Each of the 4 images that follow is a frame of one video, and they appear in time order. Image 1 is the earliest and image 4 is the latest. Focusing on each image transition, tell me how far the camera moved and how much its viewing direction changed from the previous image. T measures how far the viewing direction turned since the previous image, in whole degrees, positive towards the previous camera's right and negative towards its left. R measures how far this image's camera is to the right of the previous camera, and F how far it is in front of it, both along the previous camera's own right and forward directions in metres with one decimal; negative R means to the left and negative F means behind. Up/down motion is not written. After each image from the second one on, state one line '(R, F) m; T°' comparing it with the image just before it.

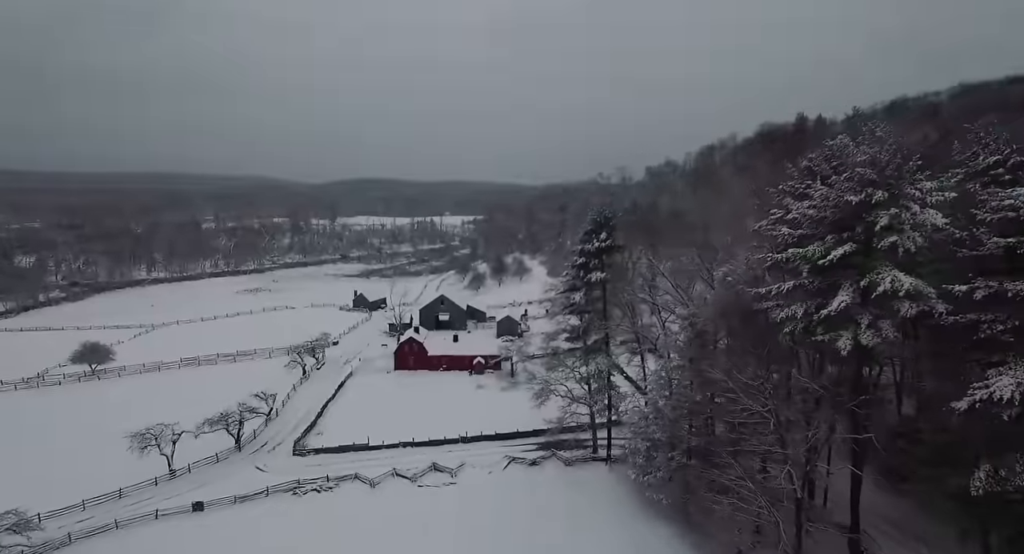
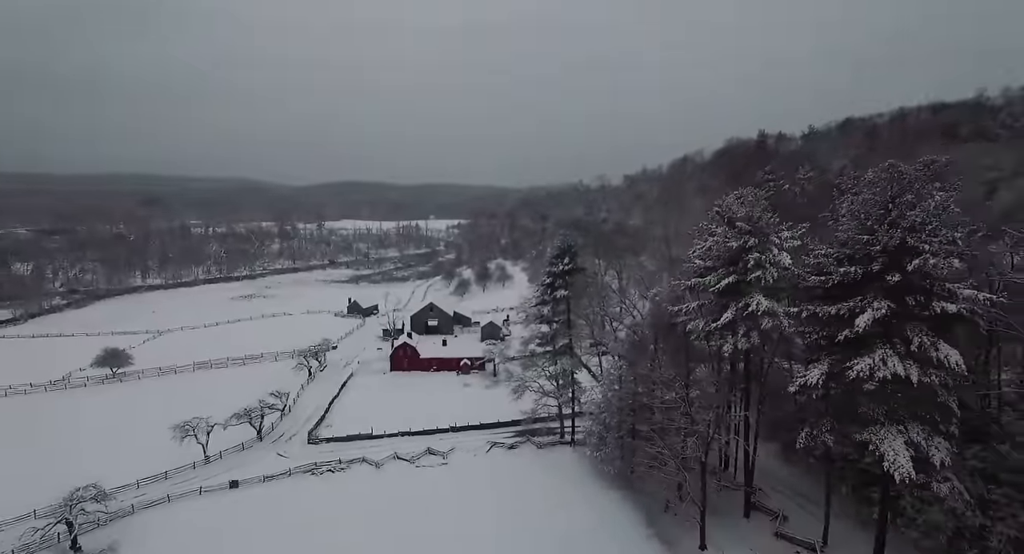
(+0.2, -4.4) m; +2°
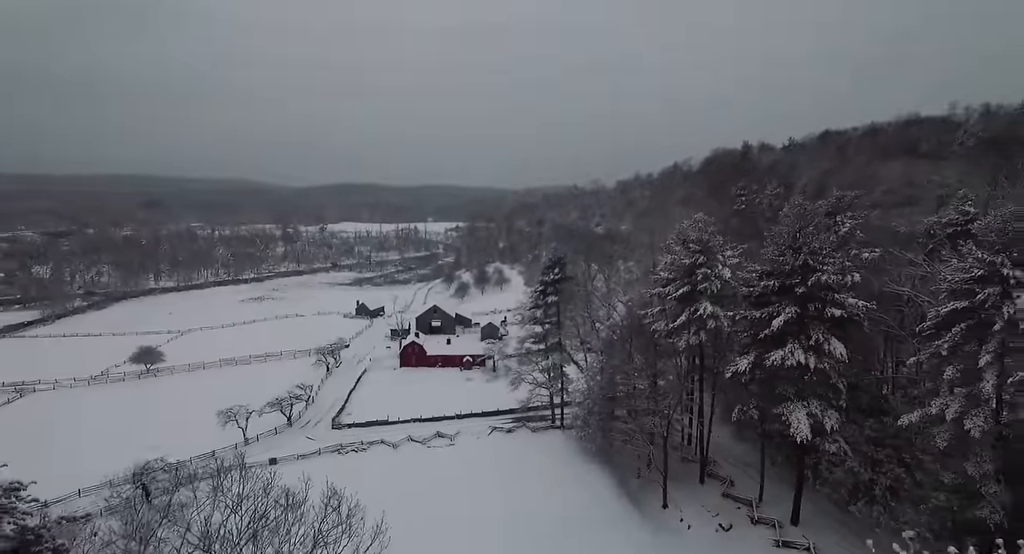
(-0.1, -4.0) m; 0°
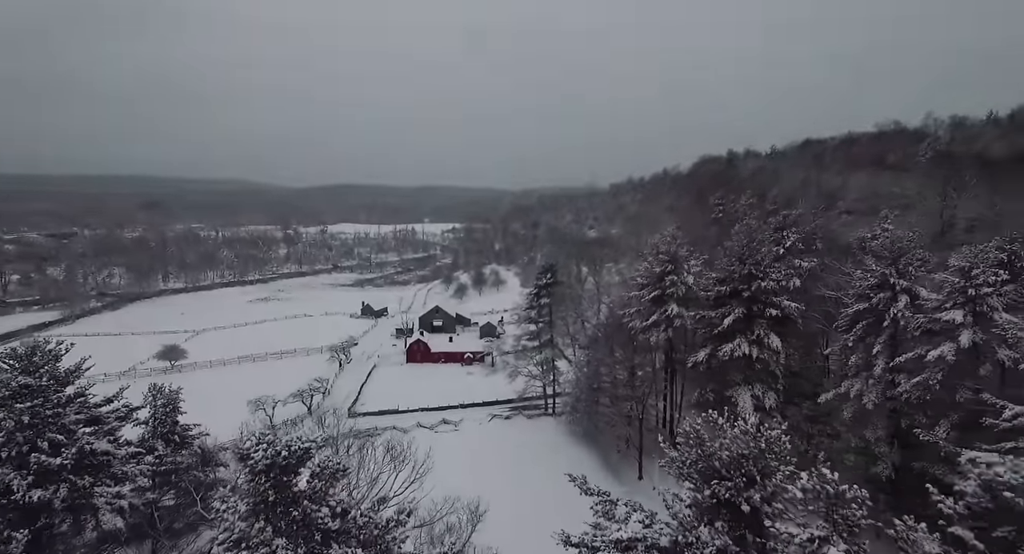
(-0.1, -3.7) m; 0°
